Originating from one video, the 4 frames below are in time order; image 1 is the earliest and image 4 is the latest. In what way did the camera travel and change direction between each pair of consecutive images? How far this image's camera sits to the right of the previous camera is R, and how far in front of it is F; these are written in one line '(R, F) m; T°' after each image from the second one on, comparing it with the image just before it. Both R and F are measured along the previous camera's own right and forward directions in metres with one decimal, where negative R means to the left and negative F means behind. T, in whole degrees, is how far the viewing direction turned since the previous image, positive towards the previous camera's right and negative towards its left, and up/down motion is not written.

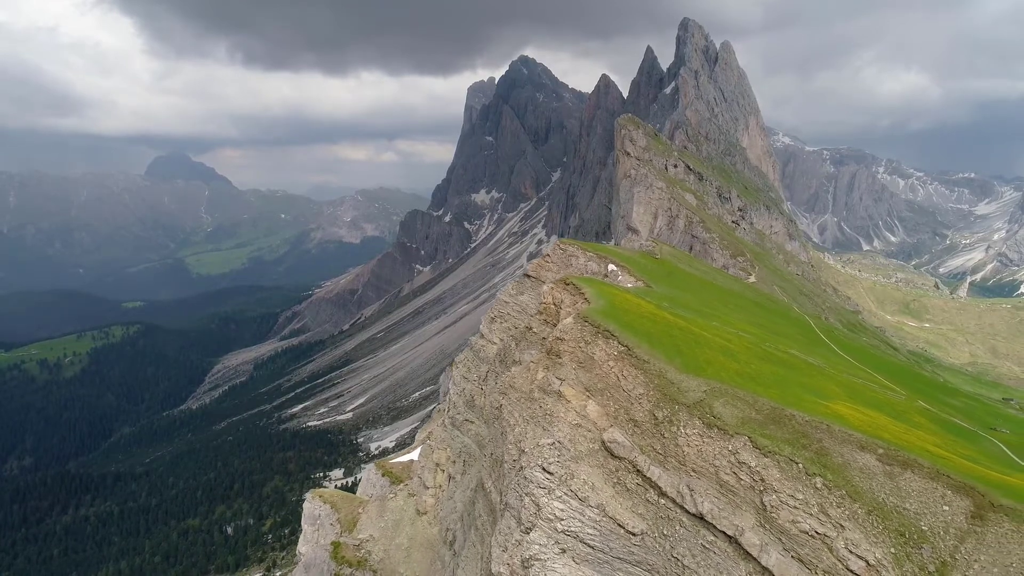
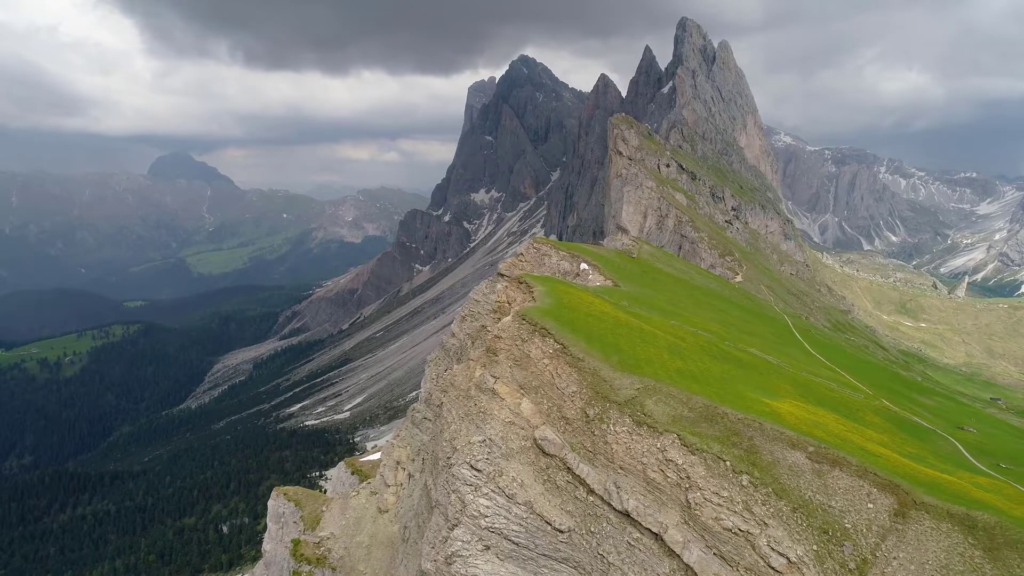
(+7.8, -0.2) m; 0°
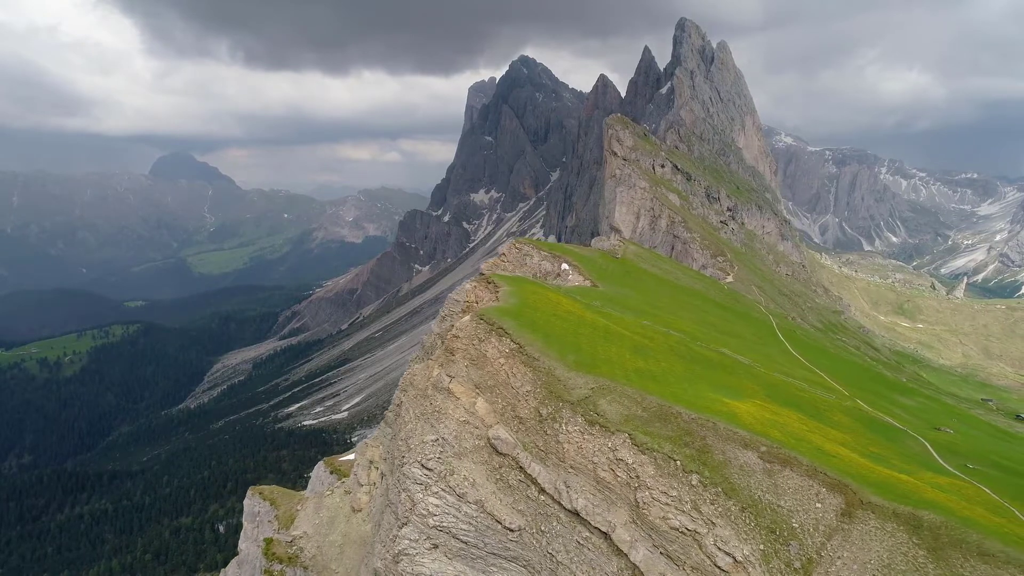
(+5.3, -0.2) m; 0°
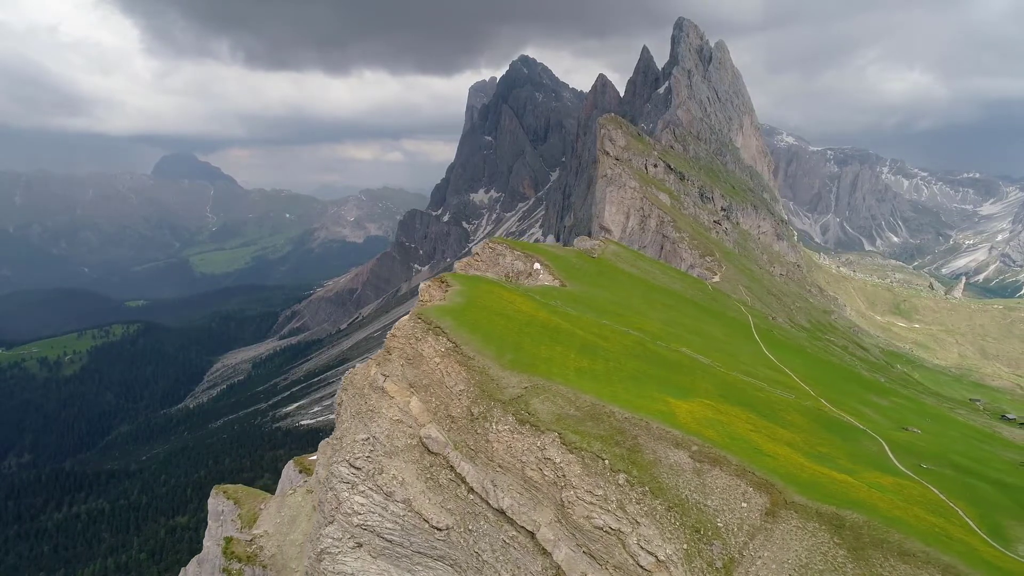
(+7.9, 0.0) m; 0°
